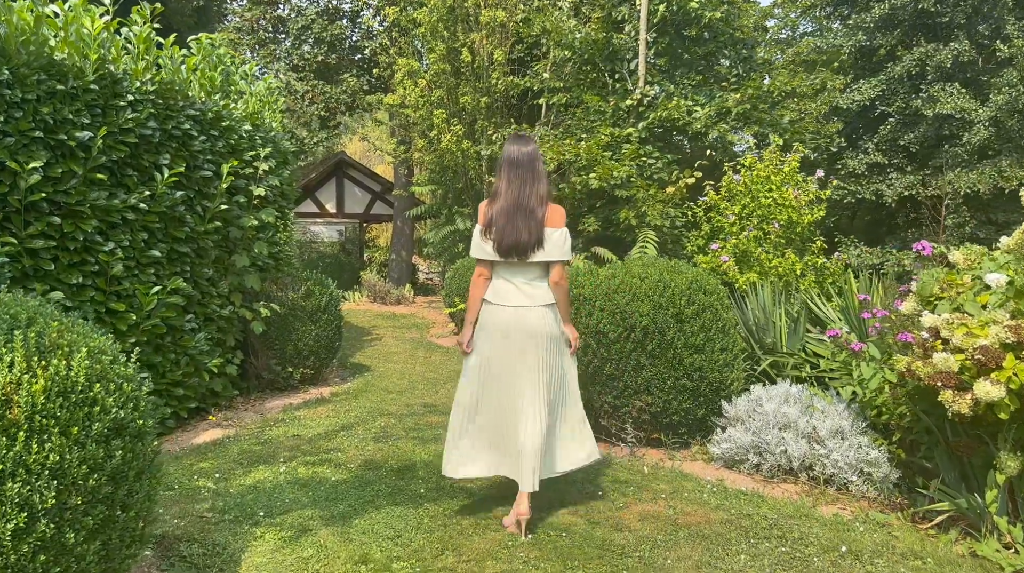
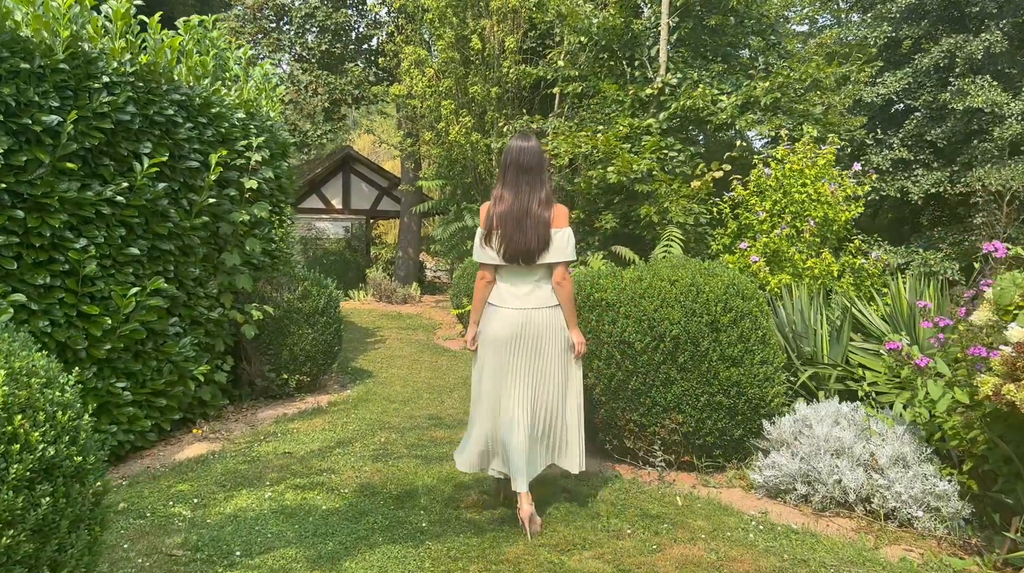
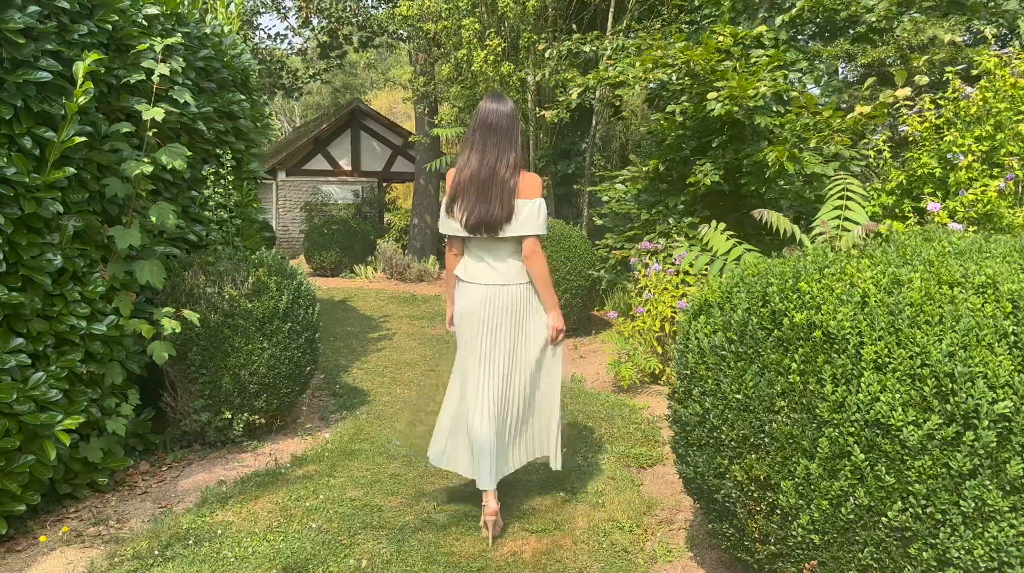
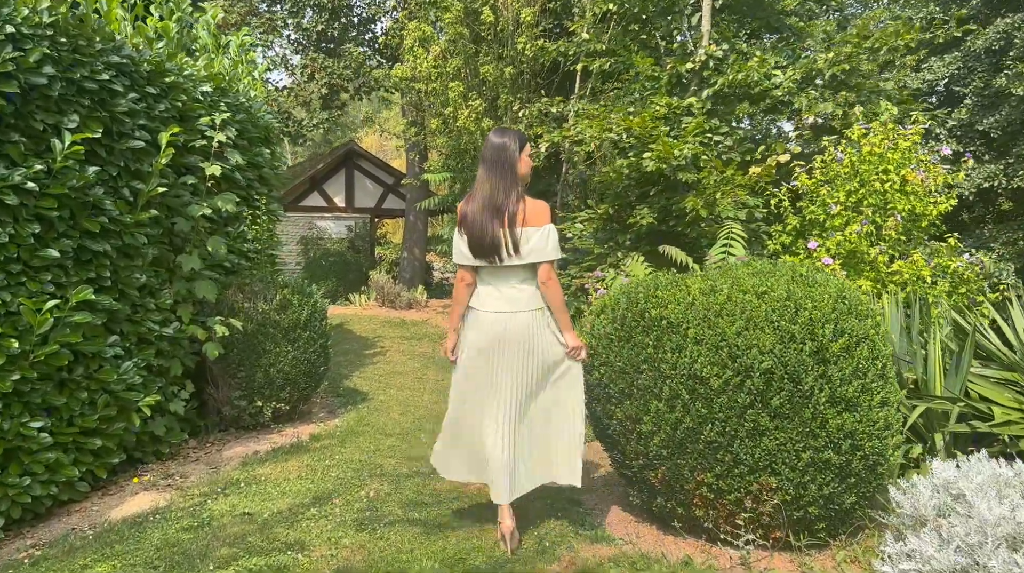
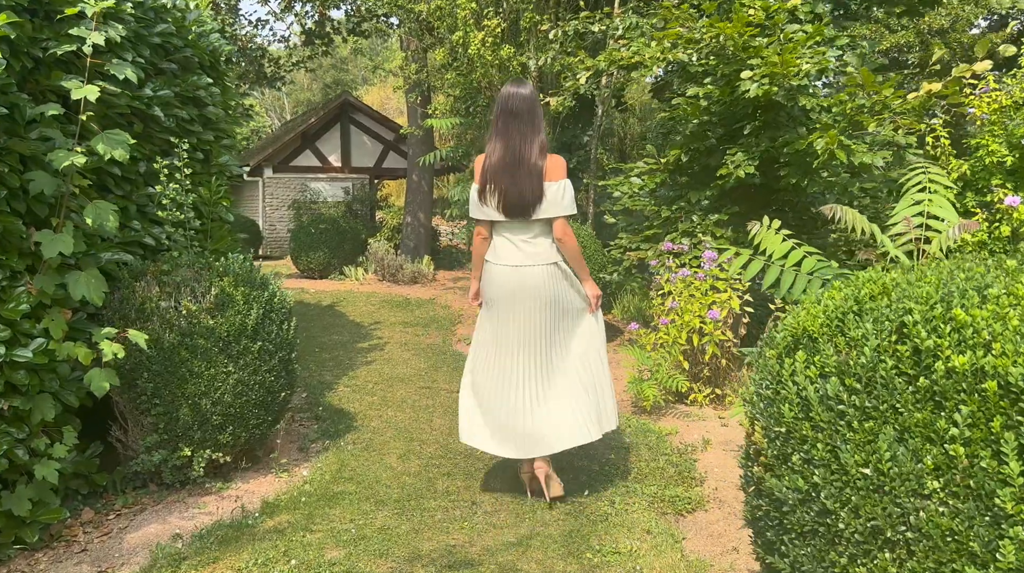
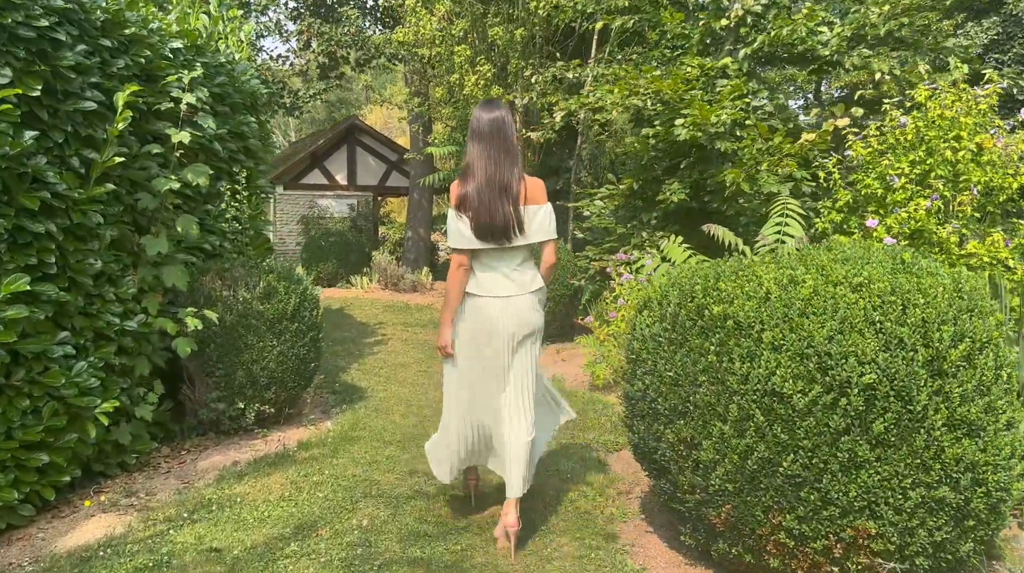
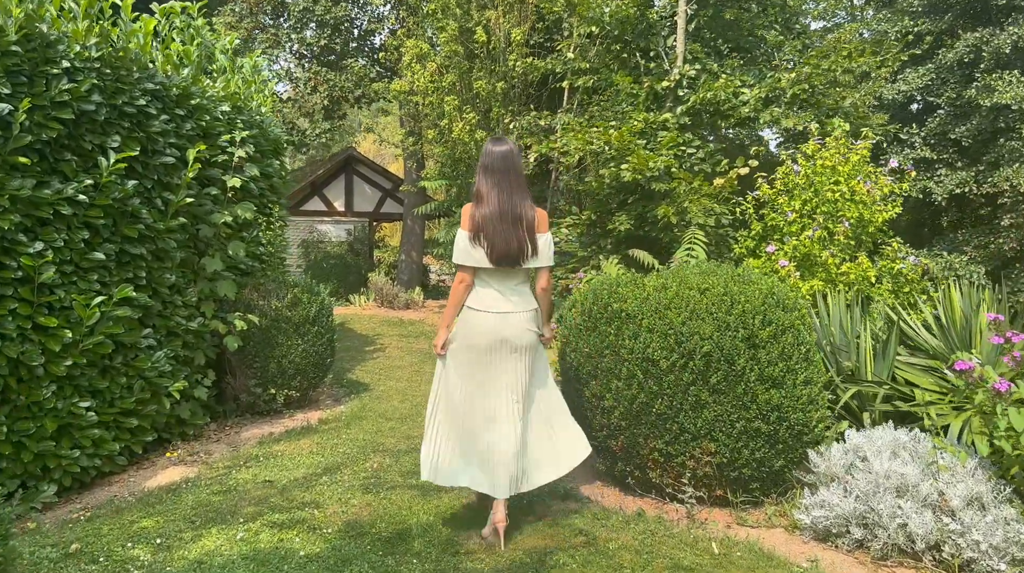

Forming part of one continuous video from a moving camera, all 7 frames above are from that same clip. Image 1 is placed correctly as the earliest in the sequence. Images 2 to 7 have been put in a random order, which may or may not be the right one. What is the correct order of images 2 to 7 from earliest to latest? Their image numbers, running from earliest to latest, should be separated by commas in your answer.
2, 7, 4, 6, 3, 5
